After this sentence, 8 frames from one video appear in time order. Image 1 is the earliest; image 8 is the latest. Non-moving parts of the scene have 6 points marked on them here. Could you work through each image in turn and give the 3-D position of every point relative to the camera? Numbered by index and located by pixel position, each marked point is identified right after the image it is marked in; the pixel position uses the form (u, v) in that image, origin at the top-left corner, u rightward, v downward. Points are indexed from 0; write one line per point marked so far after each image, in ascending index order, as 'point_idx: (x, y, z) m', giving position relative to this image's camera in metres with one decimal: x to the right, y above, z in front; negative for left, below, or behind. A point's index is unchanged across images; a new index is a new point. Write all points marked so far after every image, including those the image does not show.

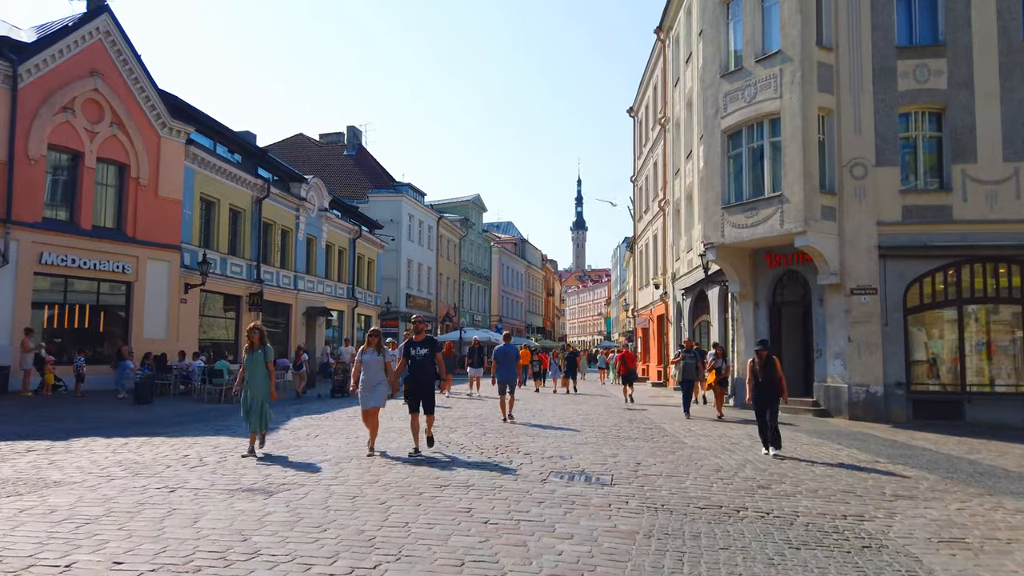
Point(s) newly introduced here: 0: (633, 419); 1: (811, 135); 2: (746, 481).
0: (+2.6, -2.8, +16.4) m
1: (+6.9, +3.5, +17.6) m
2: (+2.5, -2.1, +8.3) m
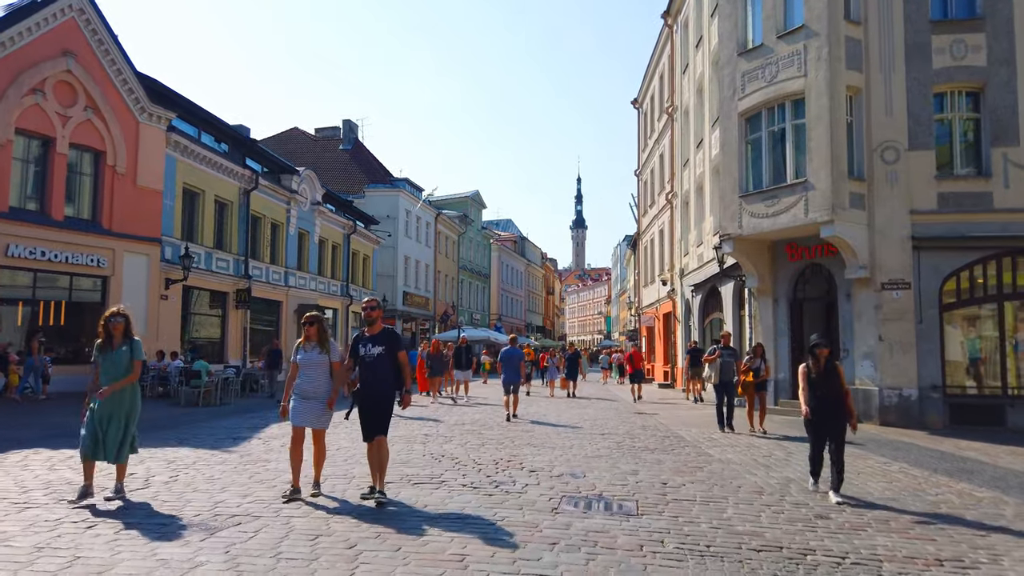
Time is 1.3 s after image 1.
0: (+2.6, -2.6, +15.0) m
1: (+6.9, +3.6, +16.2) m
2: (+2.6, -2.0, +6.9) m
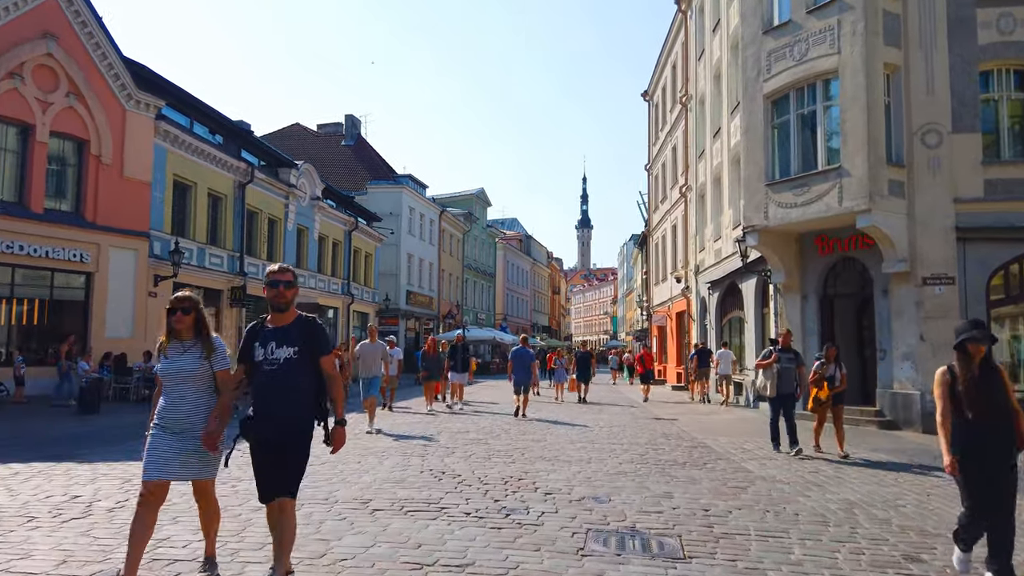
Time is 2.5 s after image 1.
0: (+2.7, -2.6, +13.7) m
1: (+7.0, +3.7, +14.9) m
2: (+2.7, -1.9, +5.6) m
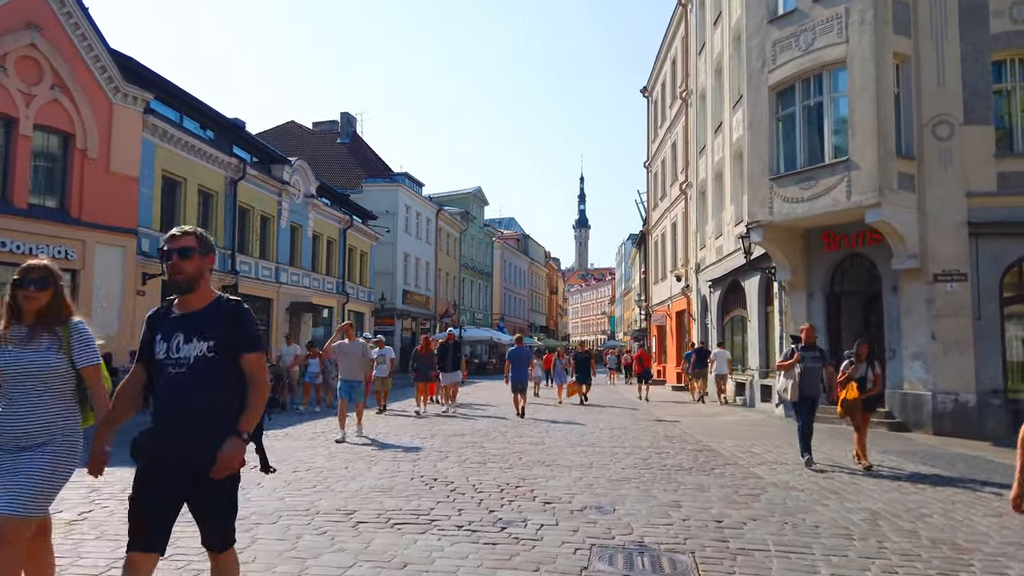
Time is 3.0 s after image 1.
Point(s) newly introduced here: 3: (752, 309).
0: (+2.7, -2.5, +13.2) m
1: (+7.0, +3.8, +14.4) m
2: (+2.6, -1.8, +5.1) m
3: (+6.1, -0.5, +19.7) m
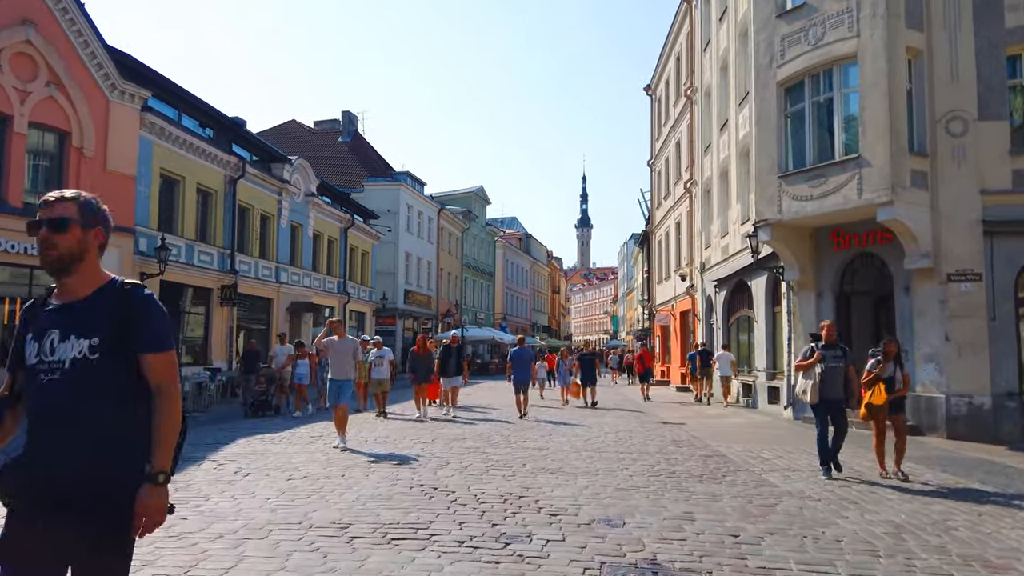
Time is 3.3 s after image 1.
0: (+2.7, -2.5, +12.8) m
1: (+7.0, +3.8, +14.0) m
2: (+2.7, -1.8, +4.7) m
3: (+6.2, -0.5, +19.3) m
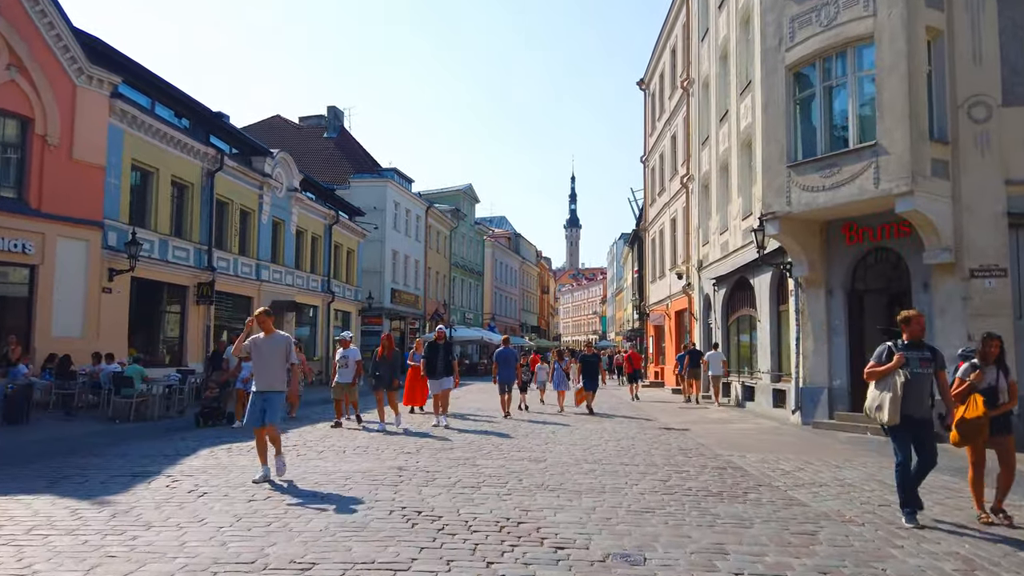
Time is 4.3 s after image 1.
0: (+2.6, -2.4, +11.8) m
1: (+6.9, +3.8, +13.1) m
2: (+2.7, -1.8, +3.7) m
3: (+6.0, -0.5, +18.4) m
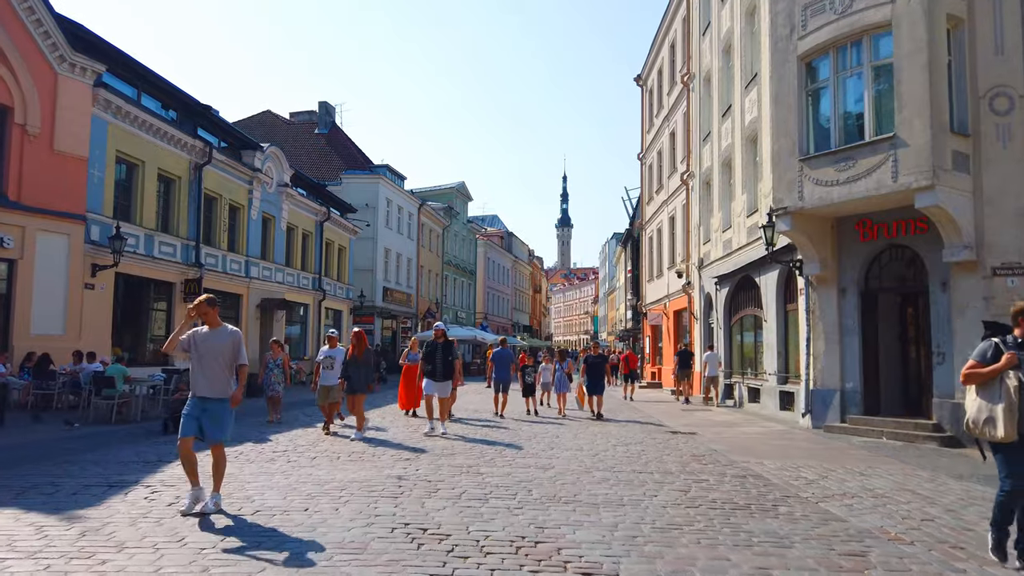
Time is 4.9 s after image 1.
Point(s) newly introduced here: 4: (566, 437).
0: (+2.7, -2.4, +11.2) m
1: (+7.0, +3.8, +12.6) m
2: (+2.8, -1.7, +3.2) m
3: (+5.9, -0.4, +17.9) m
4: (+0.9, -2.5, +13.1) m
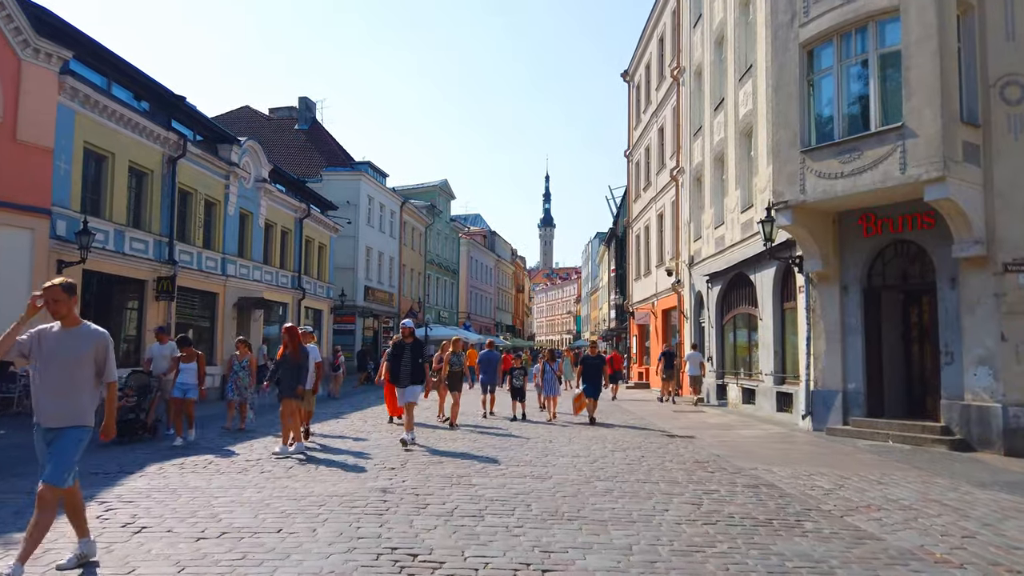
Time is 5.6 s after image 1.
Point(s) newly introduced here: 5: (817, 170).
0: (+2.6, -2.3, +10.6) m
1: (+6.8, +3.9, +12.0) m
2: (+2.9, -1.7, +2.5) m
3: (+5.7, -0.4, +17.3) m
4: (+0.8, -2.5, +12.4) m
5: (+5.3, +2.1, +13.5) m
